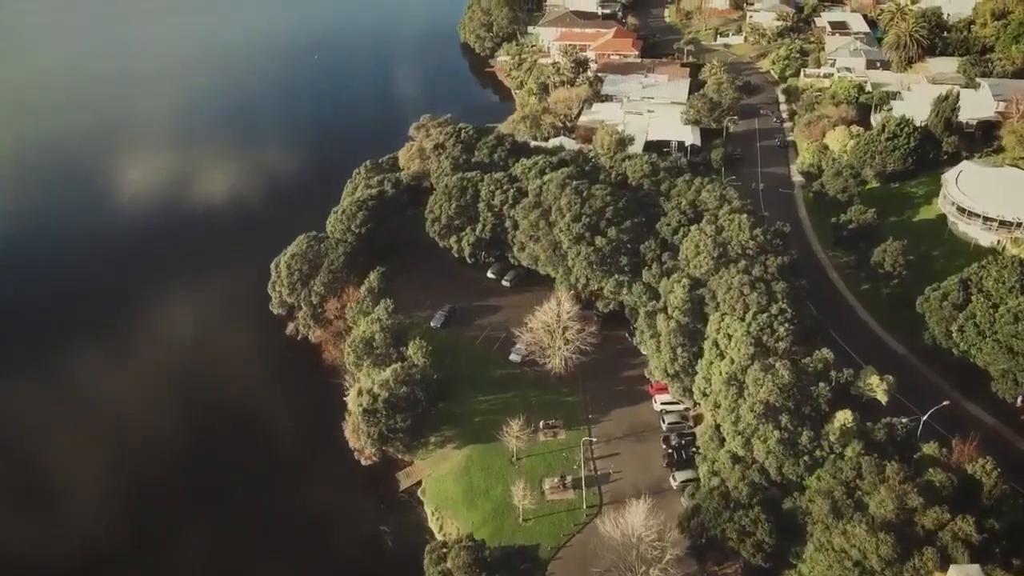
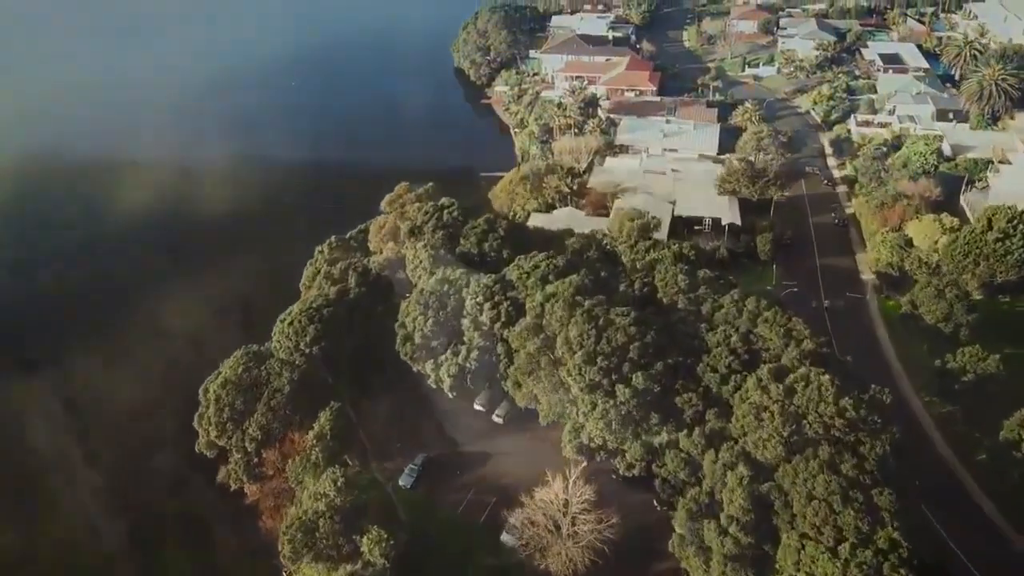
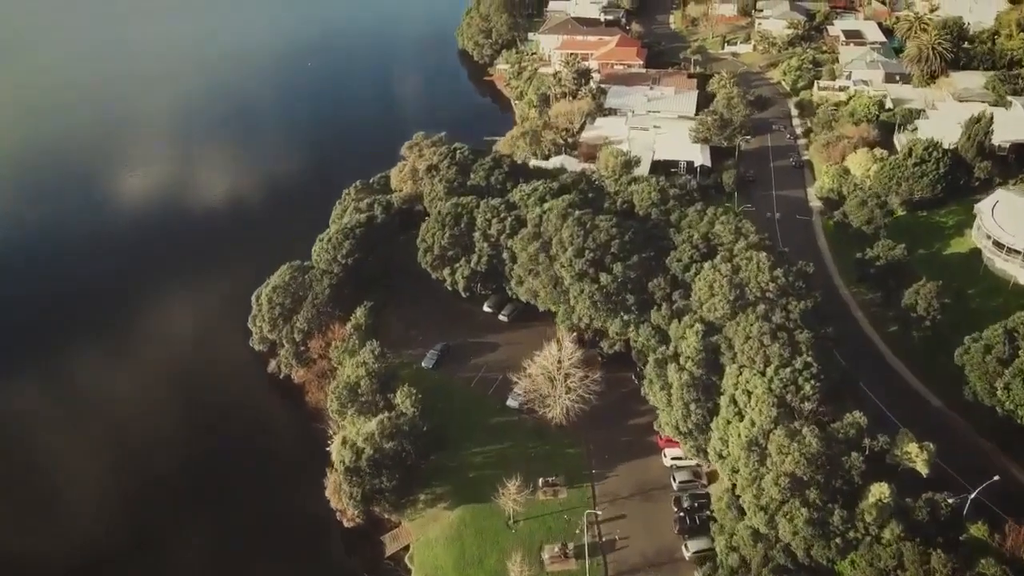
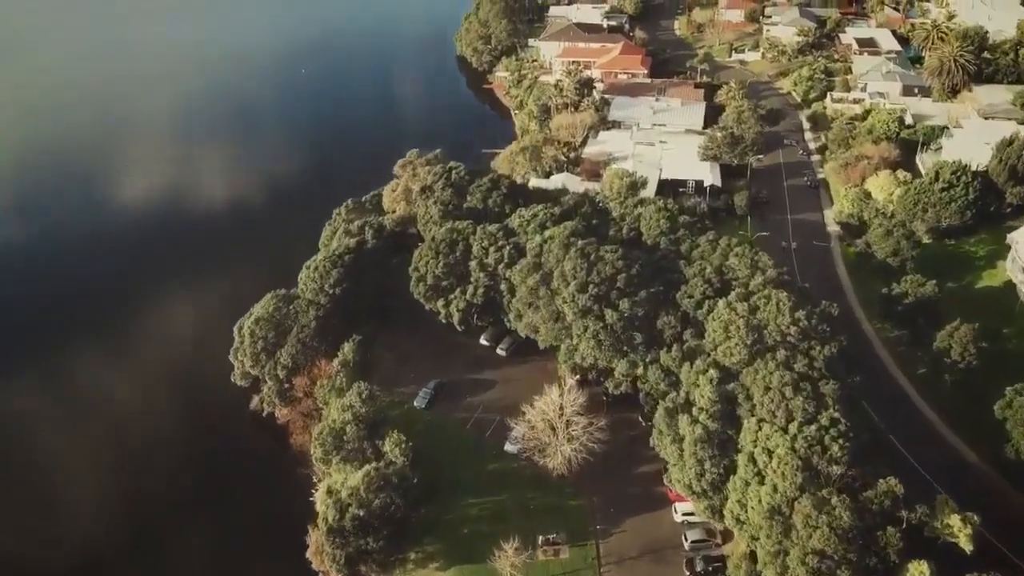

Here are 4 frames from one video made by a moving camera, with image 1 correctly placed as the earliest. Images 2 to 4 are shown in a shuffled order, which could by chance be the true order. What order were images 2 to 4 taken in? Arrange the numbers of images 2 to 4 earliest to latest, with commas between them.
3, 4, 2
